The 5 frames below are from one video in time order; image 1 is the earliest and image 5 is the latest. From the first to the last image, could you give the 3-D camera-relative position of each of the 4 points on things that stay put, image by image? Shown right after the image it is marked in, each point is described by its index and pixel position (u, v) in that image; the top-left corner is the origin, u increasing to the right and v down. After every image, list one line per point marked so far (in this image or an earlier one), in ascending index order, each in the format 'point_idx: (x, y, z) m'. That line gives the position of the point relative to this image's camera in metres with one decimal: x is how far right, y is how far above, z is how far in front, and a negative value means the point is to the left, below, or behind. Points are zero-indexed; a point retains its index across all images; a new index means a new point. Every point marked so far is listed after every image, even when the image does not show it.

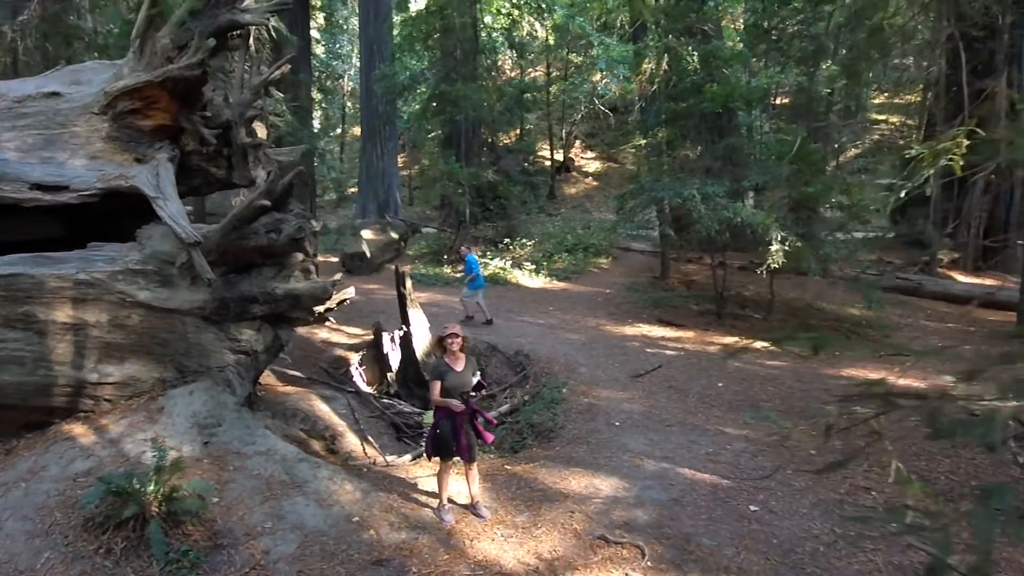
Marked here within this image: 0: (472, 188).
0: (-1.3, +3.3, +19.8) m
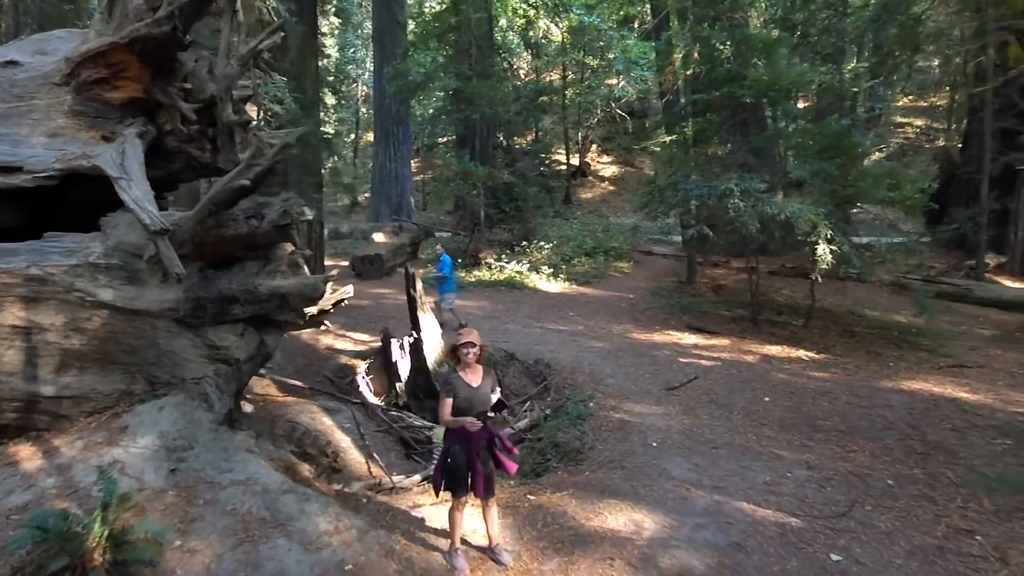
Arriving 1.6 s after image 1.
0: (-0.8, +3.1, +19.1) m
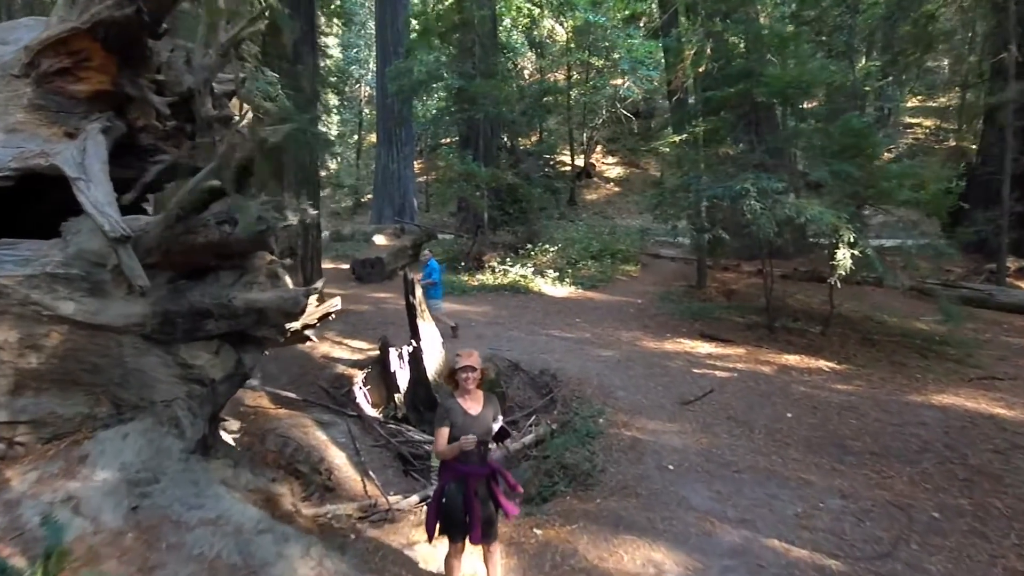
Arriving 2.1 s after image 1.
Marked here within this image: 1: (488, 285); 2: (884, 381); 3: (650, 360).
0: (-0.7, +3.0, +18.6) m
1: (-0.6, +0.1, +15.7) m
2: (+5.1, -1.3, +8.2) m
3: (+2.1, -1.1, +9.2) m
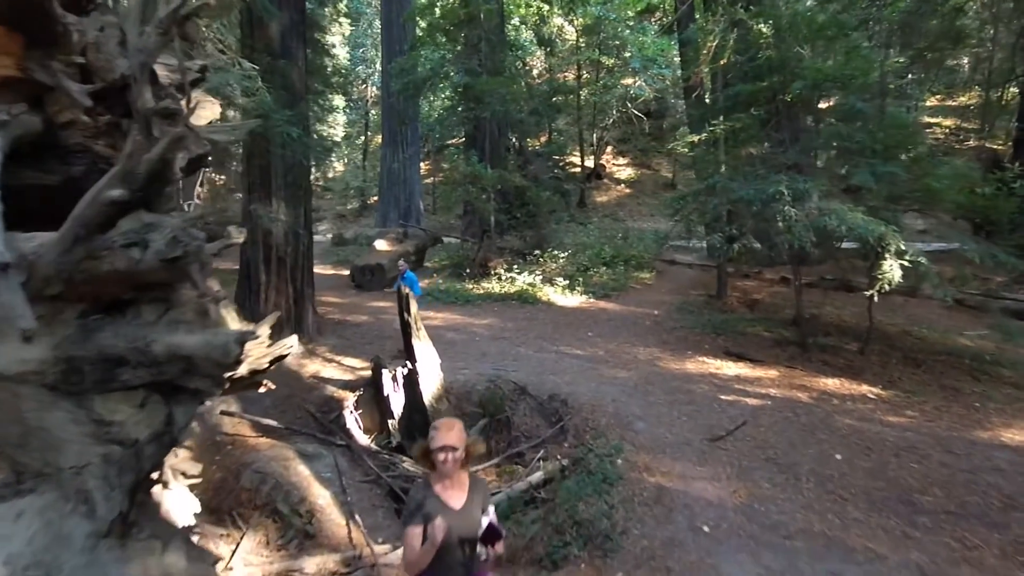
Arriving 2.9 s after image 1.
0: (-0.4, +2.8, +17.7) m
1: (-0.4, -0.1, +14.8) m
2: (+5.2, -1.5, +7.3) m
3: (+2.2, -1.3, +8.3) m
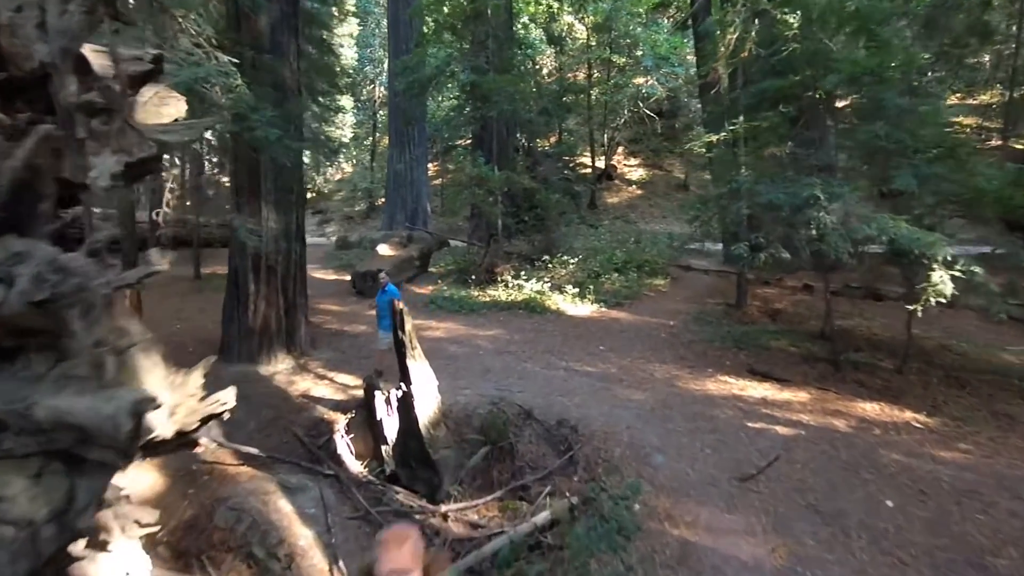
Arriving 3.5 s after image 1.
0: (-0.2, +2.6, +17.0) m
1: (-0.3, -0.3, +14.1) m
2: (+5.2, -1.7, +6.5) m
3: (+2.3, -1.5, +7.6) m
